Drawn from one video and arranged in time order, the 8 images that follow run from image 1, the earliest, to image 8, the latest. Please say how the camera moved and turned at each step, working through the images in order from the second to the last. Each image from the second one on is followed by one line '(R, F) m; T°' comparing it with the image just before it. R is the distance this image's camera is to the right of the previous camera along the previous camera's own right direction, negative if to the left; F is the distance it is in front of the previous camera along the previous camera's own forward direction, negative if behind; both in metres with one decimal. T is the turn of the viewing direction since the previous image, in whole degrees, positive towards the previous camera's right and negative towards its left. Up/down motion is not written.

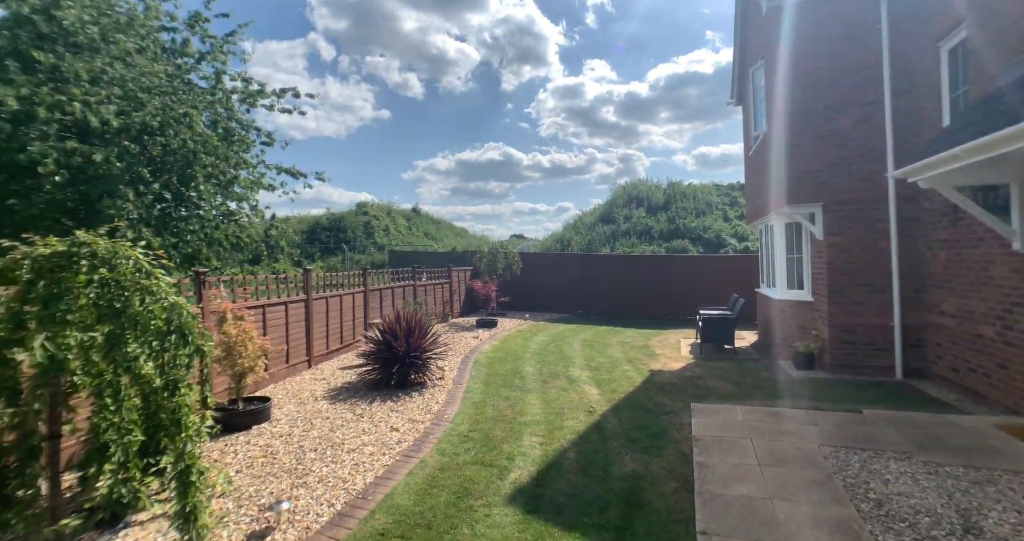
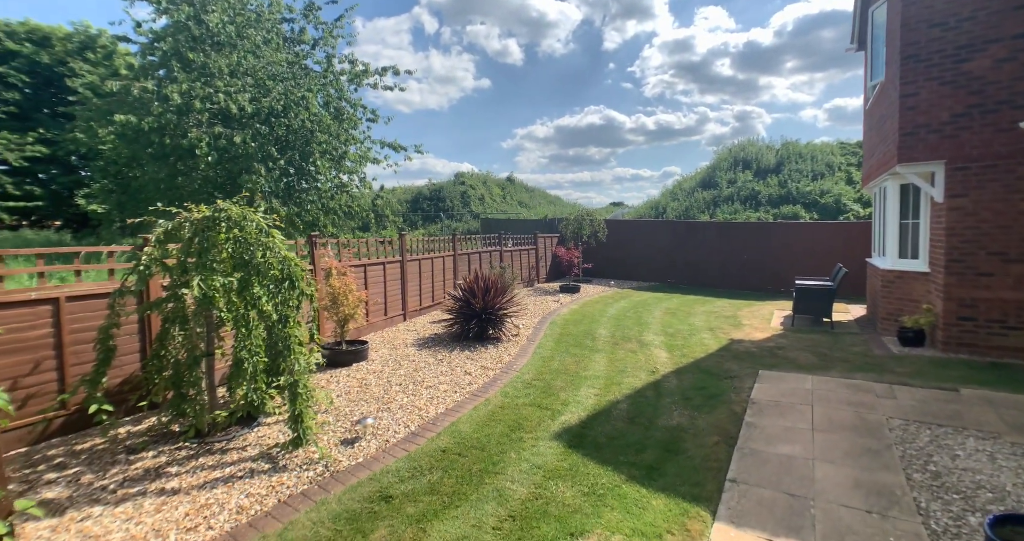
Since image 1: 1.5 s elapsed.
(+0.4, -0.3) m; -12°
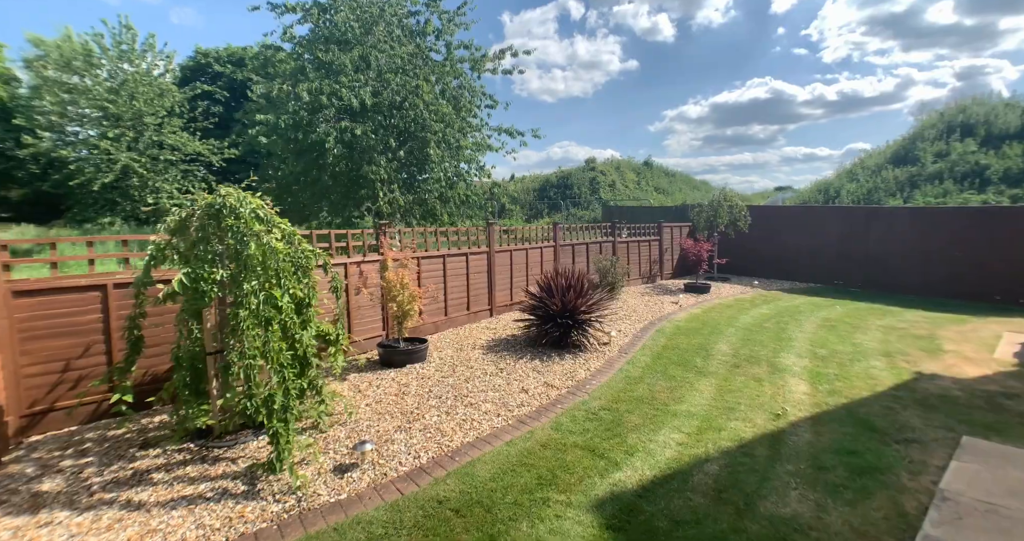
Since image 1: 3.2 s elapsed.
(+0.7, +1.1) m; -17°
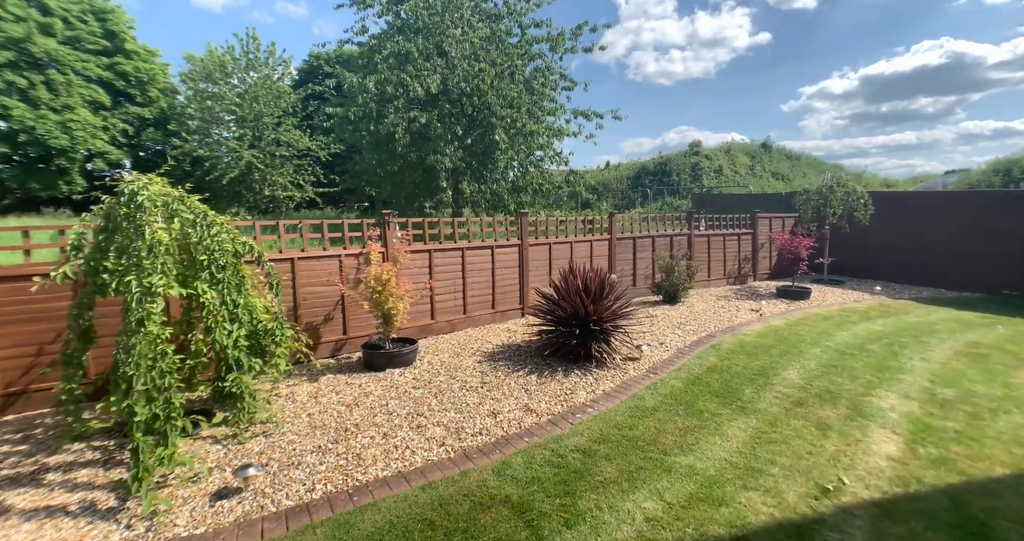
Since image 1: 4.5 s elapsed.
(+1.1, +0.9) m; -13°
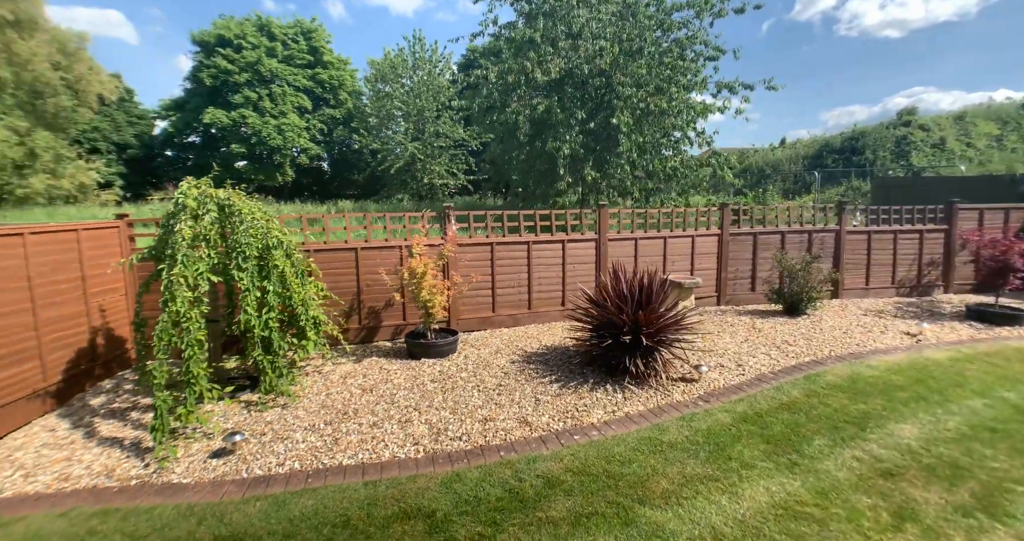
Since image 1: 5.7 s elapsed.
(+1.2, +0.5) m; -20°
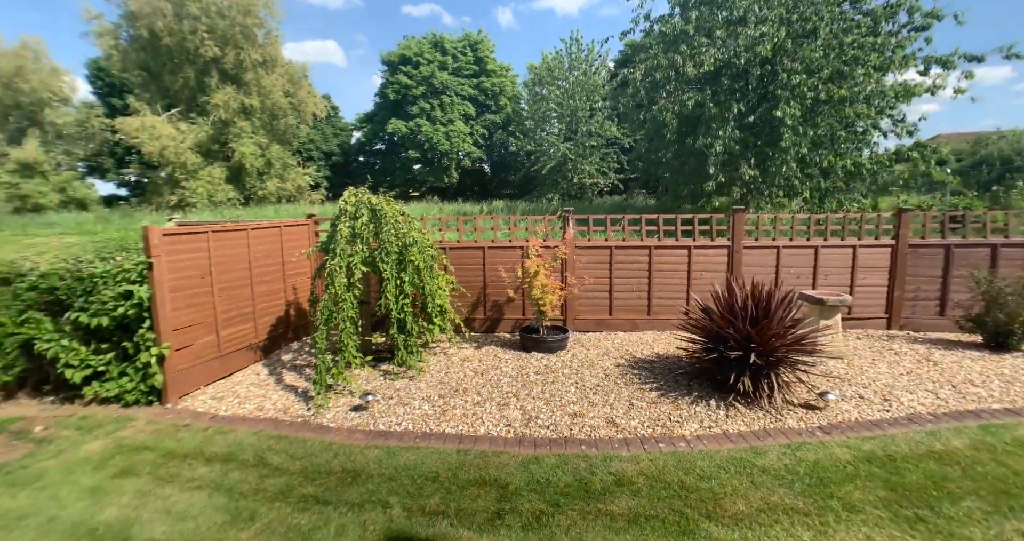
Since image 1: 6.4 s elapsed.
(+0.5, -0.2) m; -19°
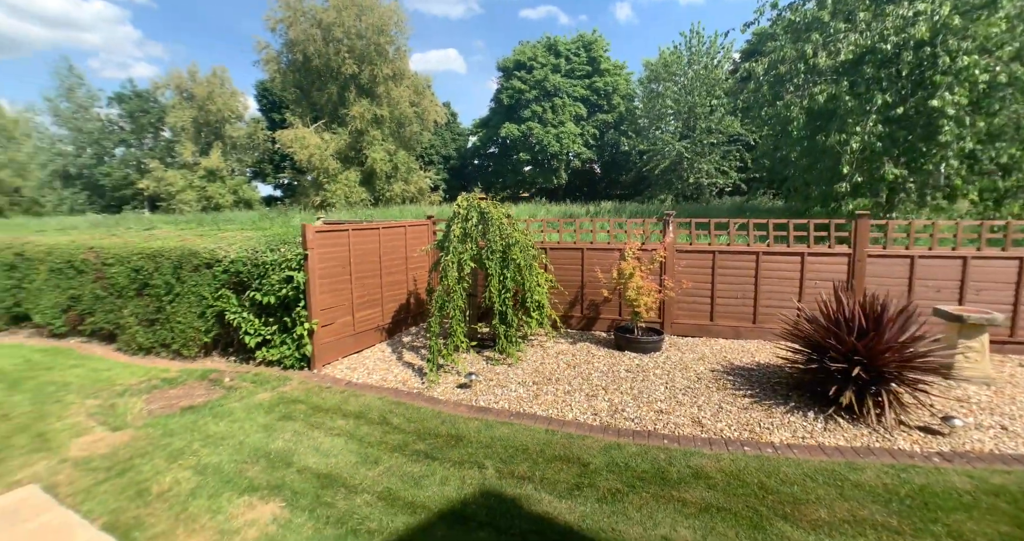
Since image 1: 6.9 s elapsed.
(+0.1, -0.3) m; -13°
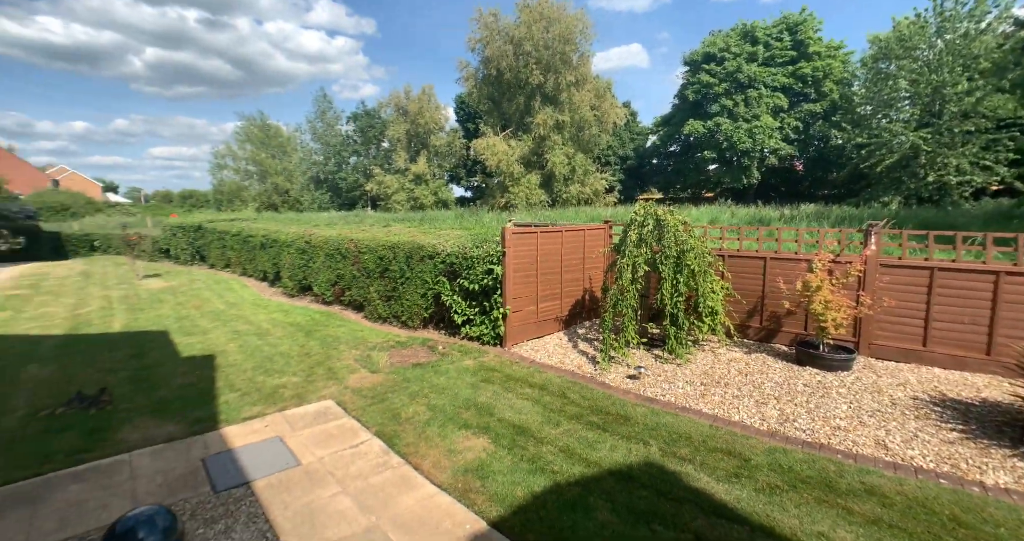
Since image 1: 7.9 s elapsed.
(0.0, -0.6) m; -21°
